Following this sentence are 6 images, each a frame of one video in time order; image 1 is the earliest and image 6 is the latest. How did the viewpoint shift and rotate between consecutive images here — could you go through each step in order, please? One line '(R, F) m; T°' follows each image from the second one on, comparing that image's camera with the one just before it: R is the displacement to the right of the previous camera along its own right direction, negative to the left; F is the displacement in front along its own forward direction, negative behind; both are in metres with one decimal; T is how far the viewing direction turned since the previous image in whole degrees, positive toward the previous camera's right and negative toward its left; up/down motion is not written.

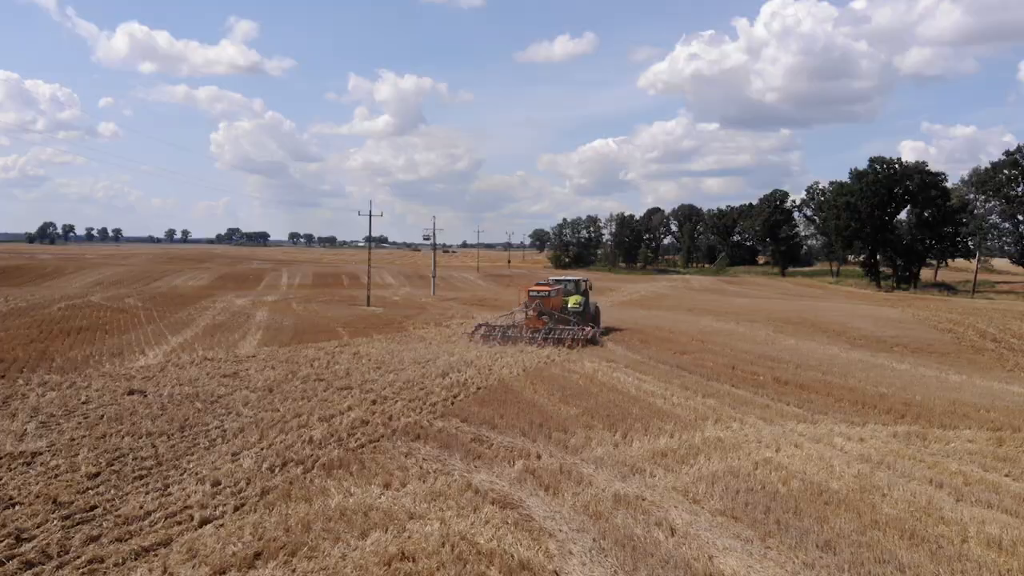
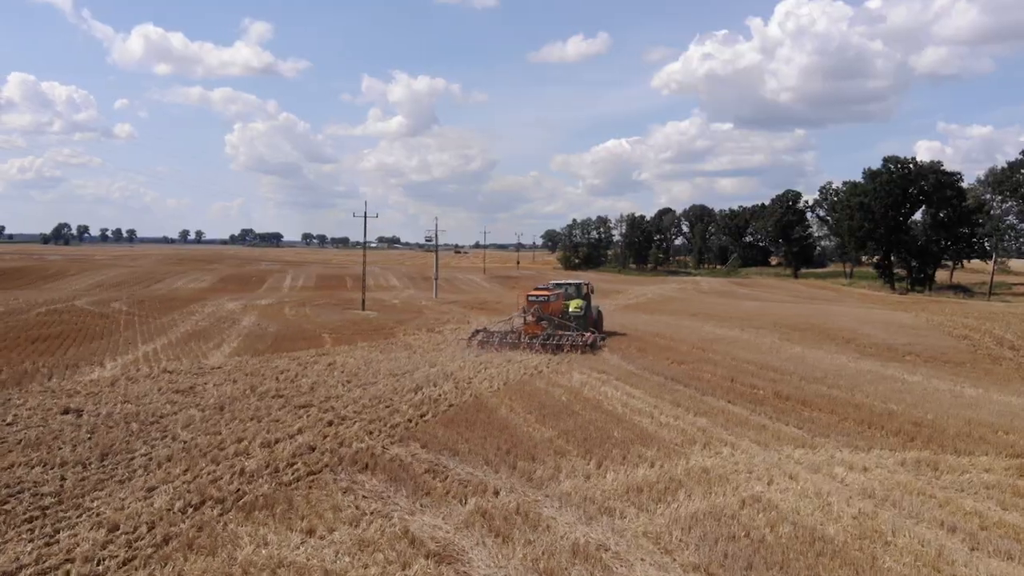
(+0.5, +1.1) m; -1°
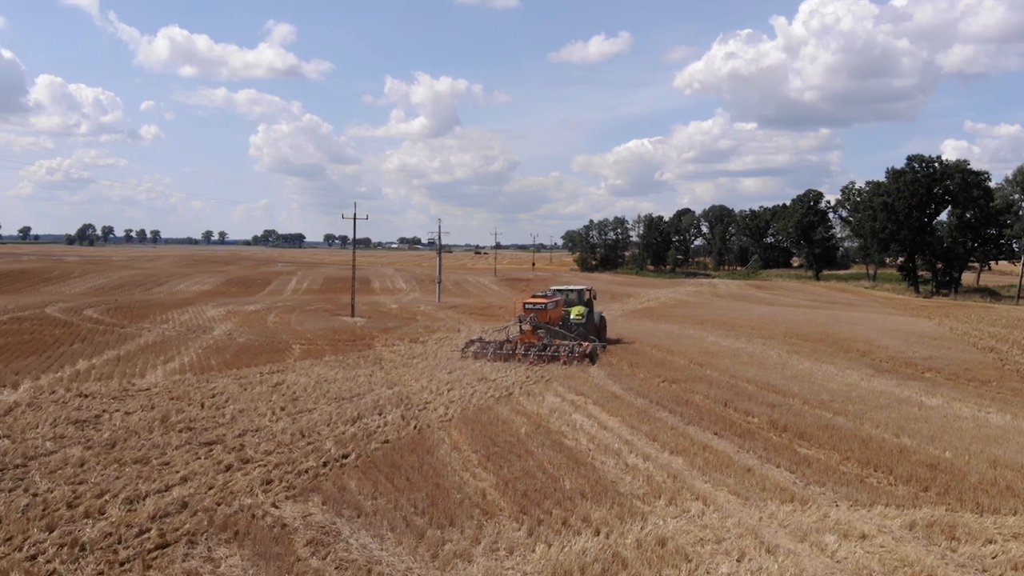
(+0.9, +1.8) m; -1°
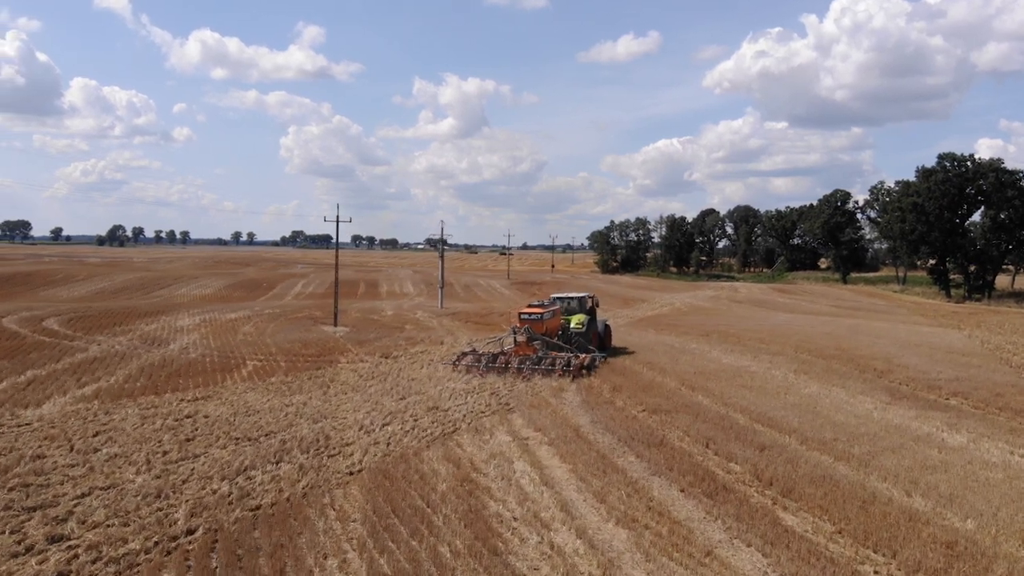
(+1.2, +2.3) m; -2°
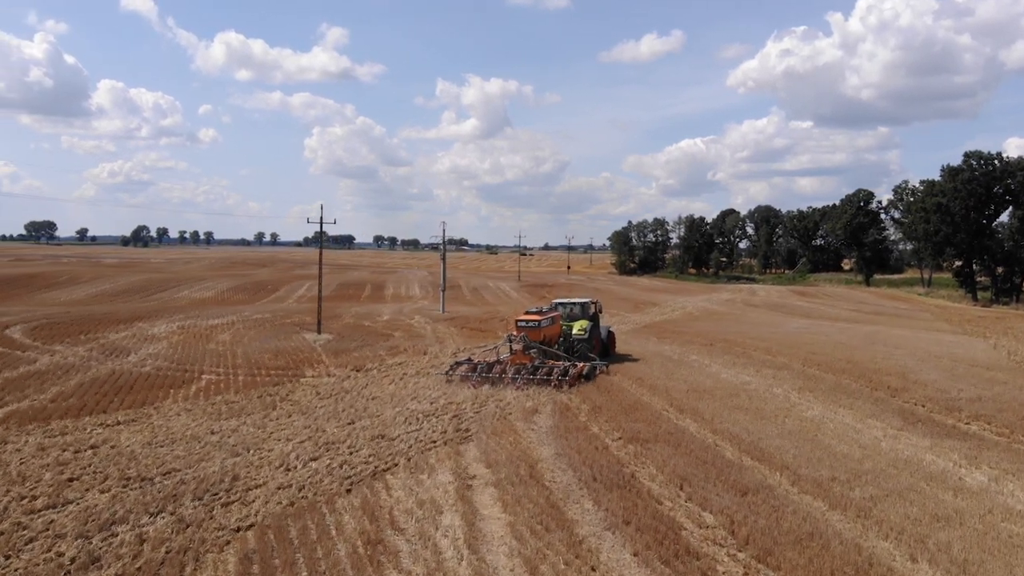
(+0.9, +1.8) m; -1°
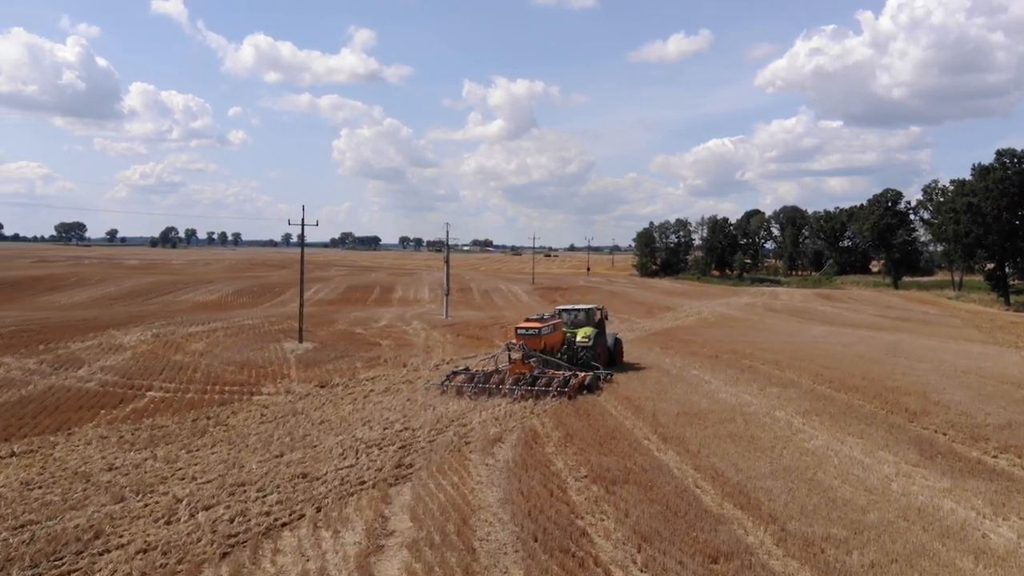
(+1.0, +1.9) m; -2°
